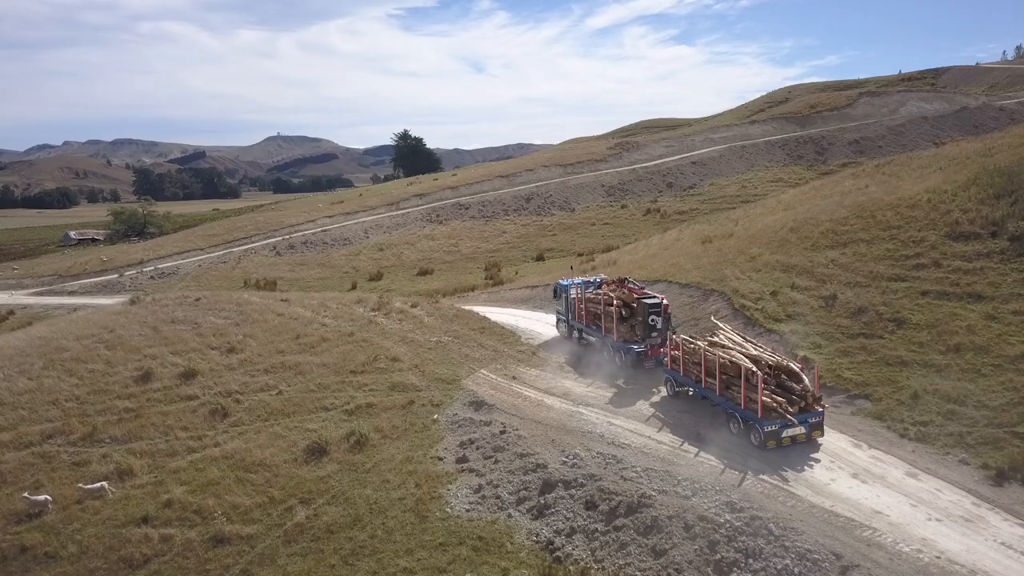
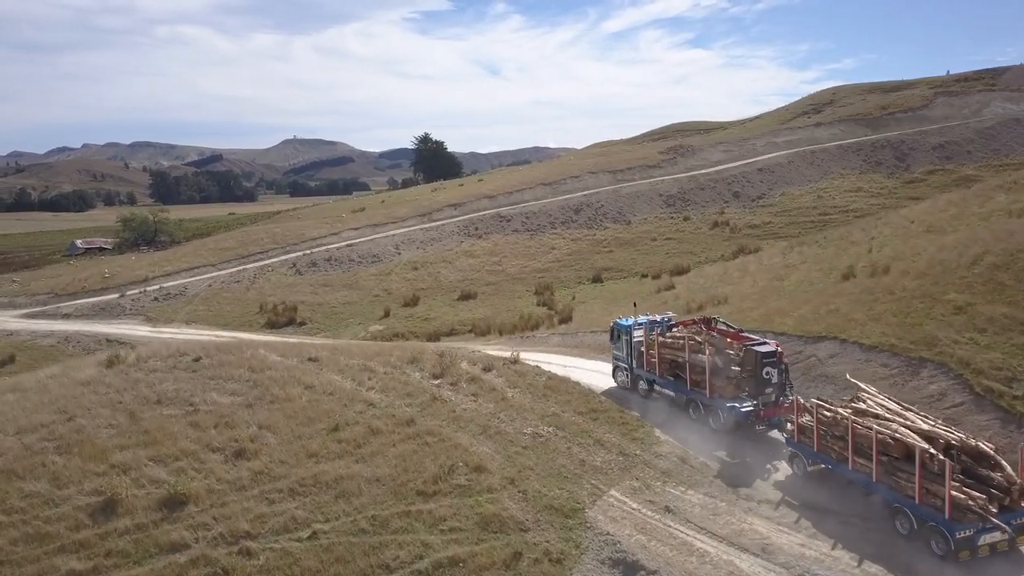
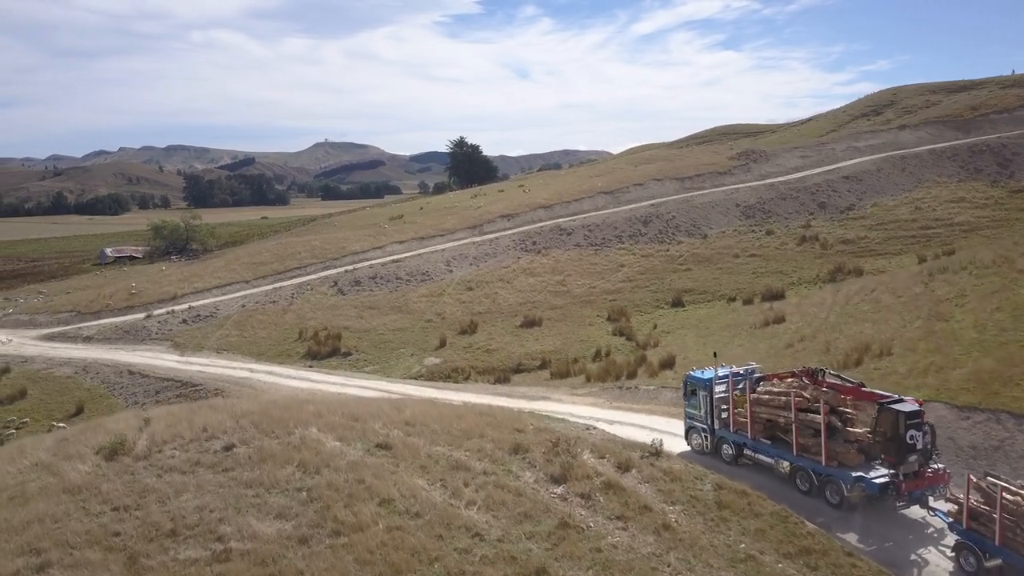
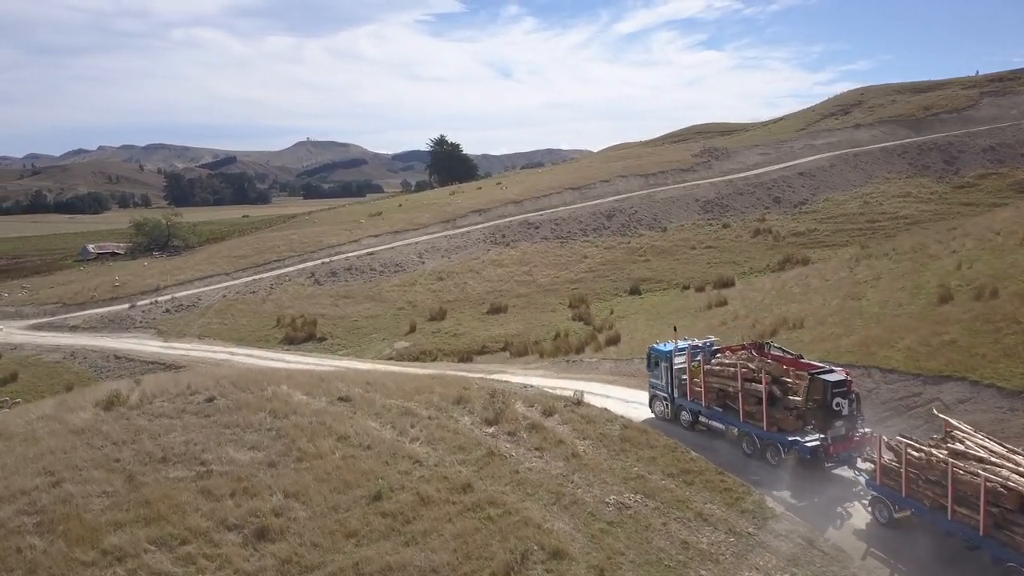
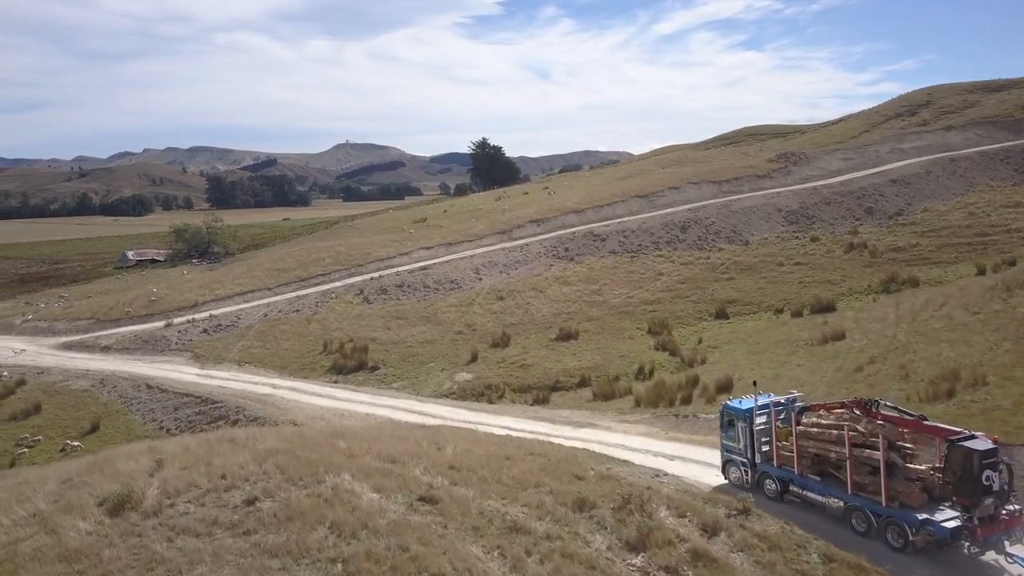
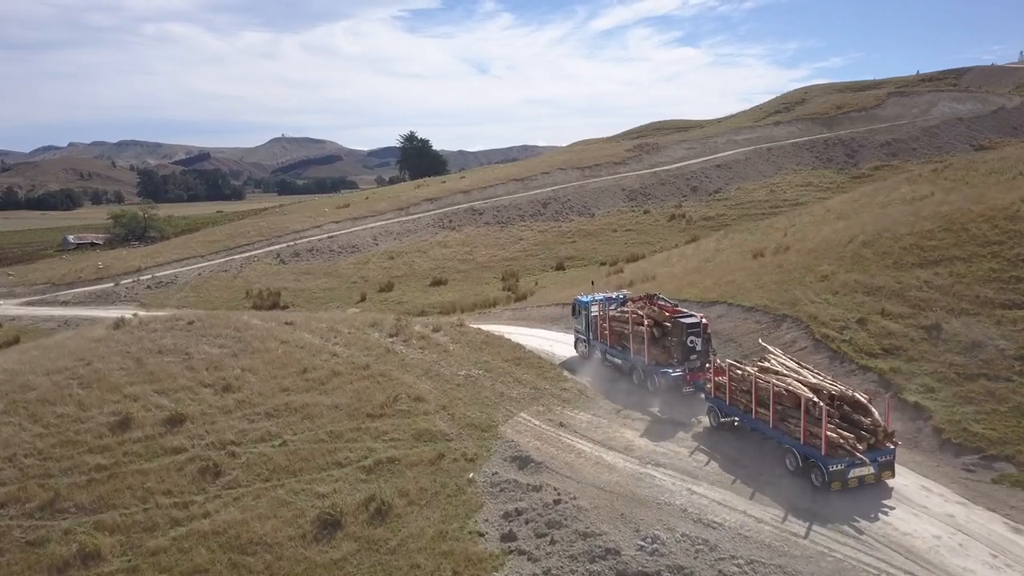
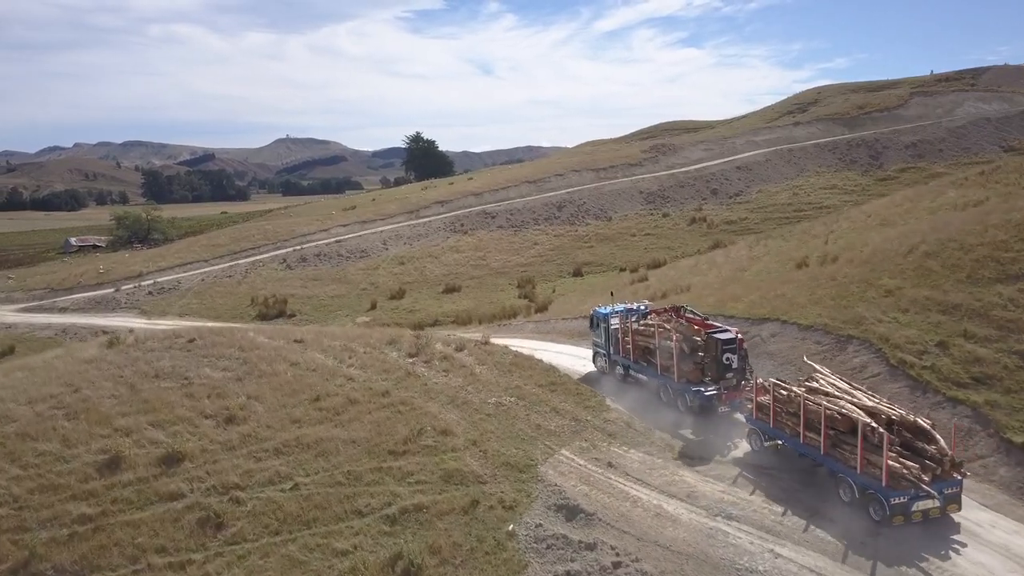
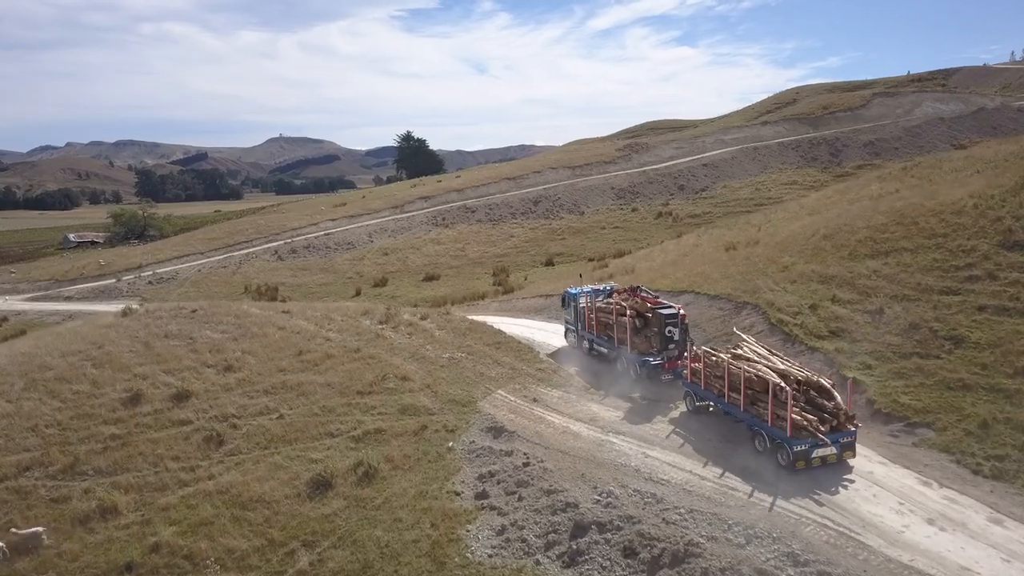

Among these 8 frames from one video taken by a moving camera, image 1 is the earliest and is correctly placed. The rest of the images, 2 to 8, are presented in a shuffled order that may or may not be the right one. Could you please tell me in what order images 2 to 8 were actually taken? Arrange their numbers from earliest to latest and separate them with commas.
8, 6, 7, 2, 4, 3, 5
